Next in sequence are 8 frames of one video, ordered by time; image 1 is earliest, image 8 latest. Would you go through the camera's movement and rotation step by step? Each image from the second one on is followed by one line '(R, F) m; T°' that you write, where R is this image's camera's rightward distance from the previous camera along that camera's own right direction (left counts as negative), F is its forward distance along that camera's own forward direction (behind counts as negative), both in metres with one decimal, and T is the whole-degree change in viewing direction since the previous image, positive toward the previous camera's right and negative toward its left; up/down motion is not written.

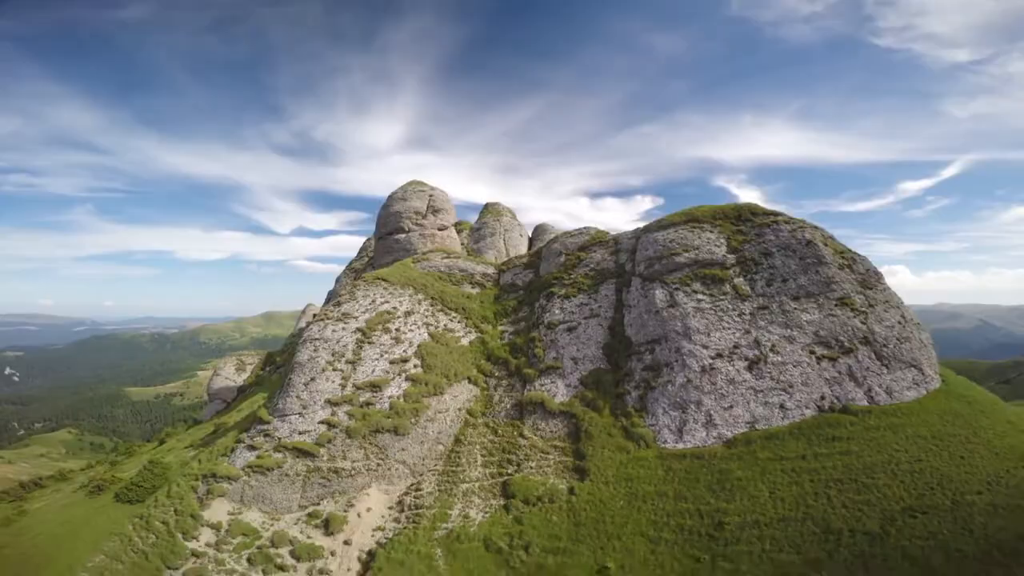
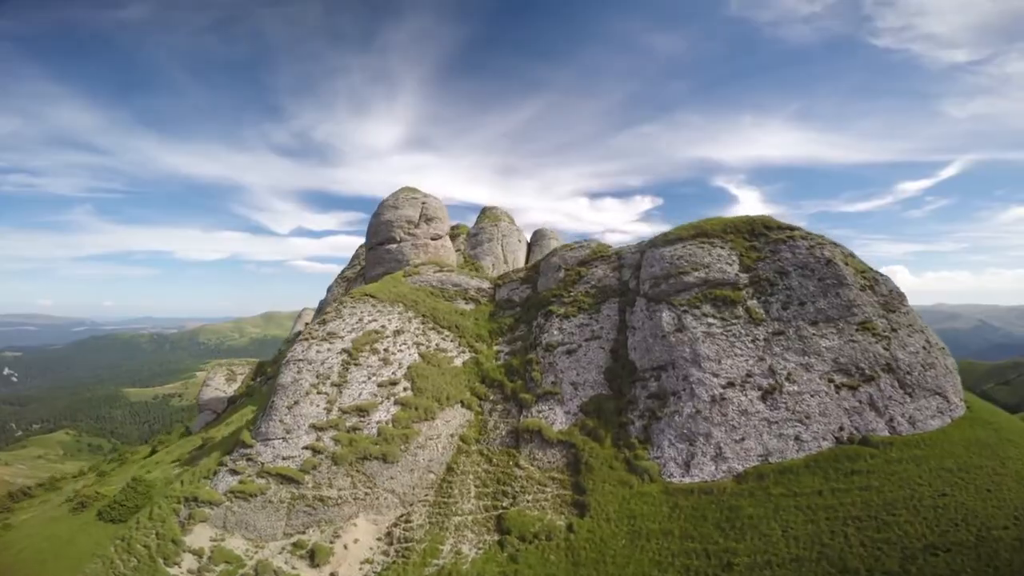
(+0.1, +0.9) m; 0°
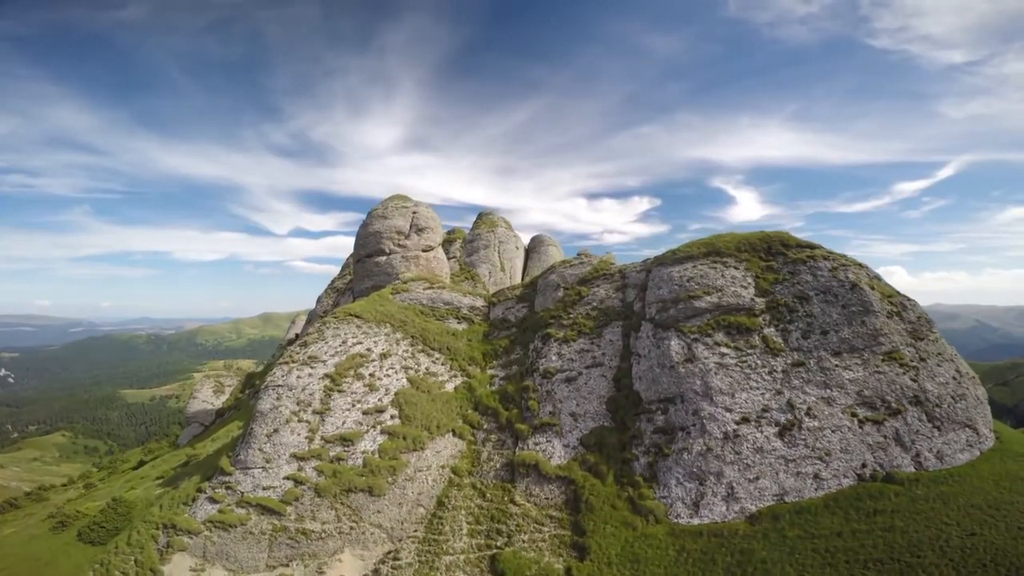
(+0.1, +1.0) m; 0°
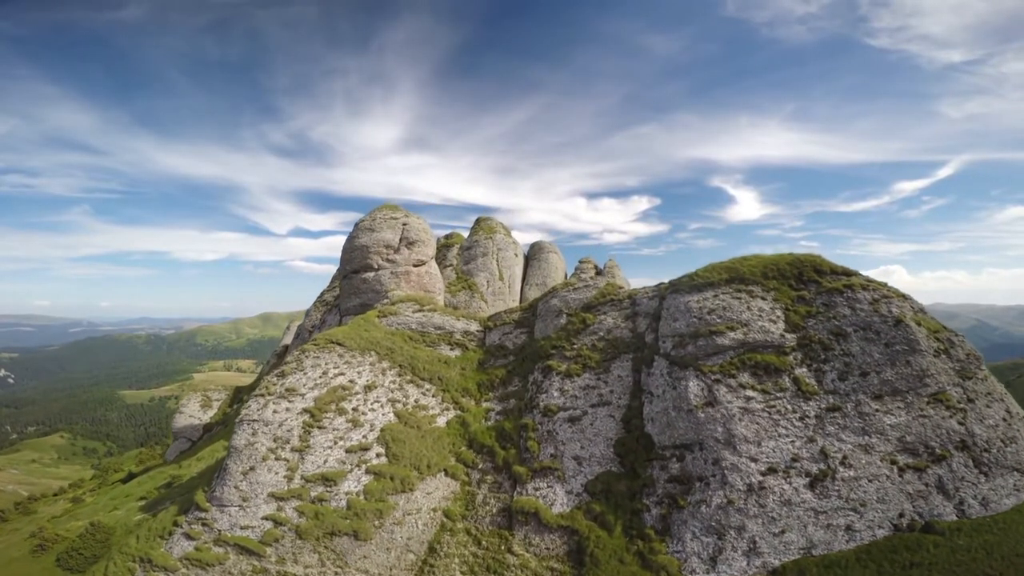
(+0.1, +1.3) m; 0°
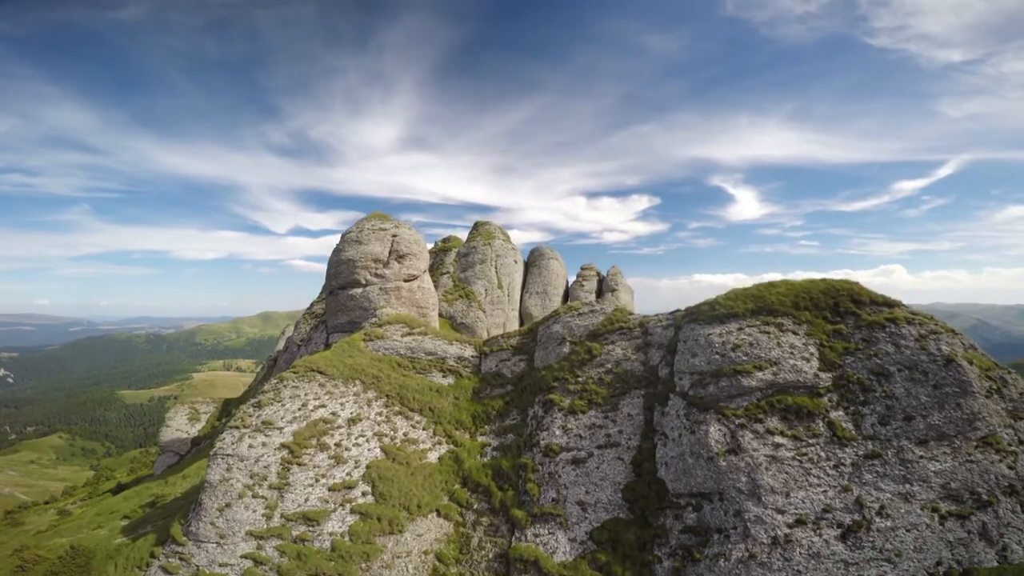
(0.0, +1.1) m; 0°
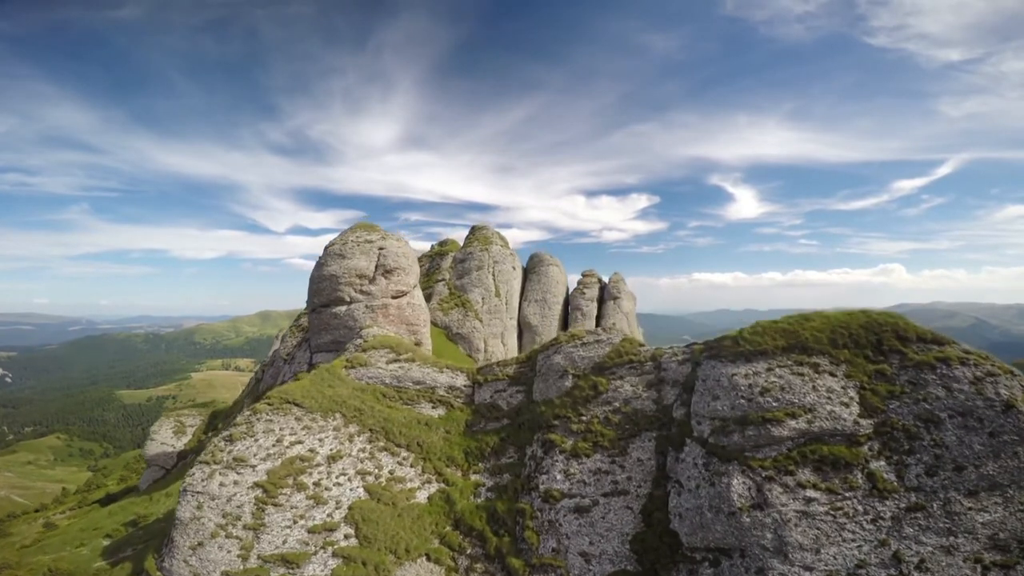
(+0.1, +1.0) m; 0°
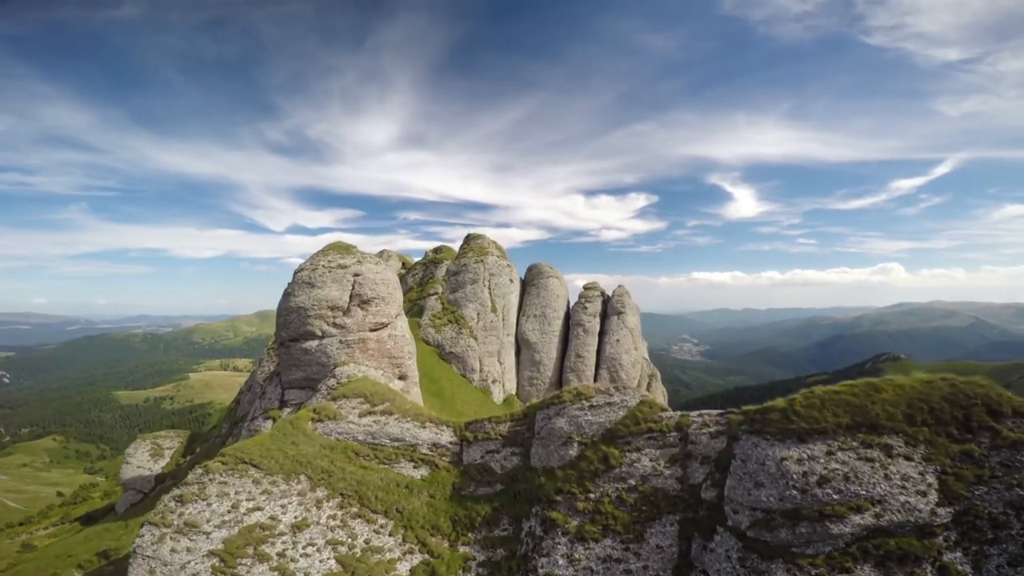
(+0.1, +1.5) m; 0°
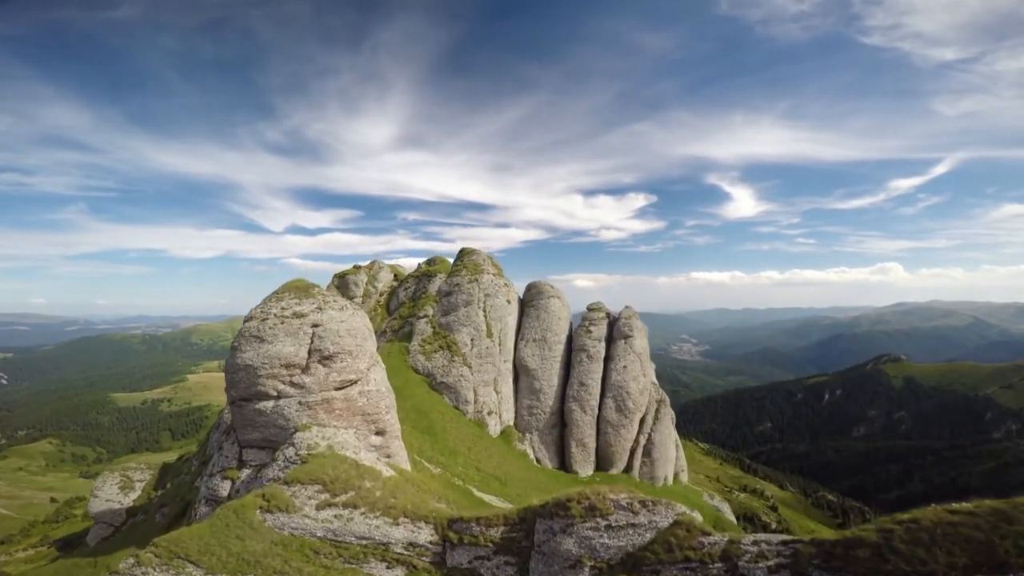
(+0.1, +1.9) m; 0°
